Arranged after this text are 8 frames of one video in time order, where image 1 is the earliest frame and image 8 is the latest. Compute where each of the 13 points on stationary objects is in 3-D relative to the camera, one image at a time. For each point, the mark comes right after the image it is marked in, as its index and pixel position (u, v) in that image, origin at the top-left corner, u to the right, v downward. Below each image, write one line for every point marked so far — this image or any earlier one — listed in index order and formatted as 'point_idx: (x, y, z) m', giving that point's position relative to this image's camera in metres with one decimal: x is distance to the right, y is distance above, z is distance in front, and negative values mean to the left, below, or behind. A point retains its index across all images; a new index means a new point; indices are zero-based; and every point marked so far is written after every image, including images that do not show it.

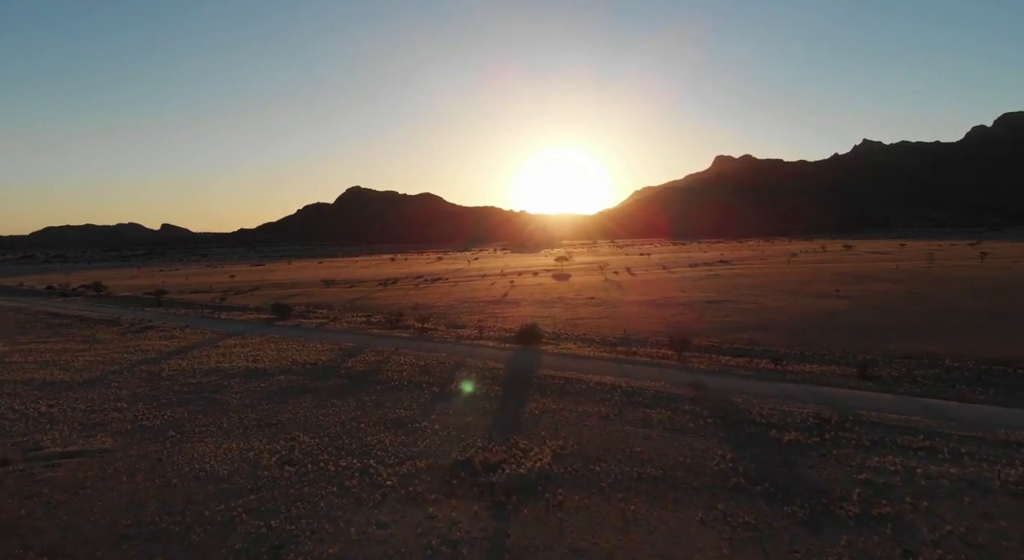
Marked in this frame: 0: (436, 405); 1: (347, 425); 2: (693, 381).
0: (-2.4, -3.9, +17.3) m
1: (-4.7, -4.1, +15.9) m
2: (+6.2, -3.5, +19.2) m
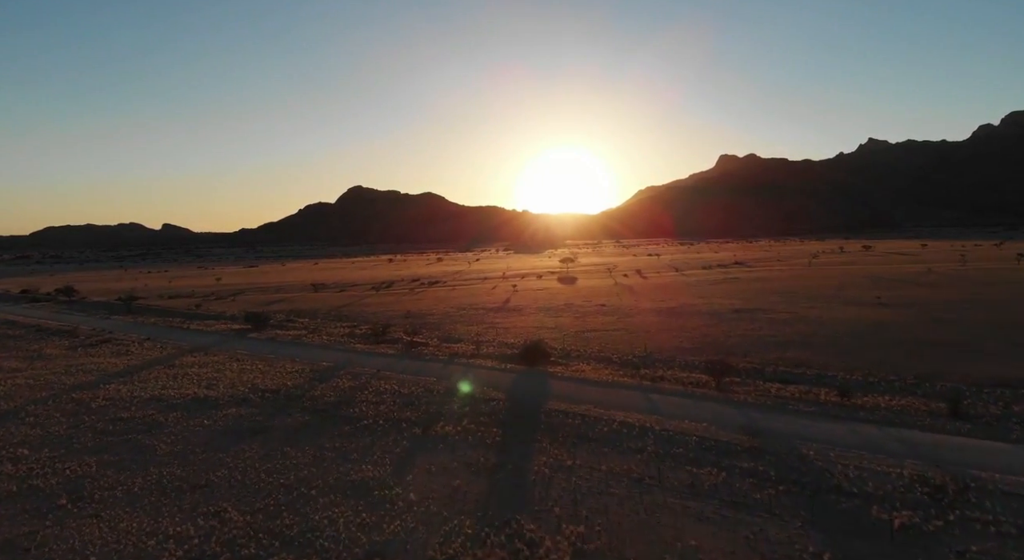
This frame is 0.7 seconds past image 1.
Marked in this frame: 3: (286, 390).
0: (-2.3, -4.3, +13.4) m
1: (-4.7, -4.5, +12.0) m
2: (+6.3, -3.9, +15.2) m
3: (-7.9, -3.9, +19.5) m
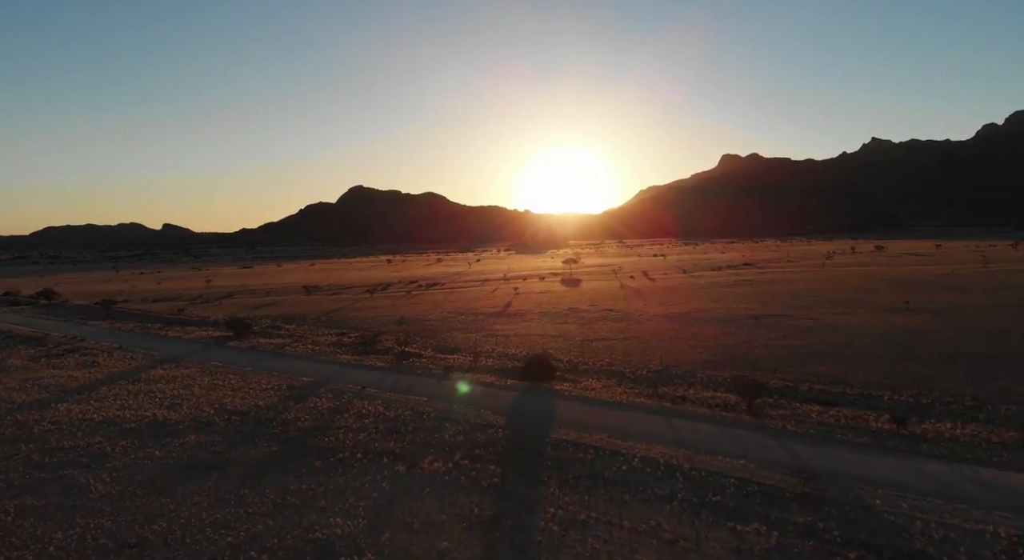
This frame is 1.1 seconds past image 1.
0: (-2.3, -4.5, +11.0) m
1: (-4.7, -4.7, +9.6) m
2: (+6.3, -4.1, +12.8) m
3: (-7.9, -4.1, +17.2) m
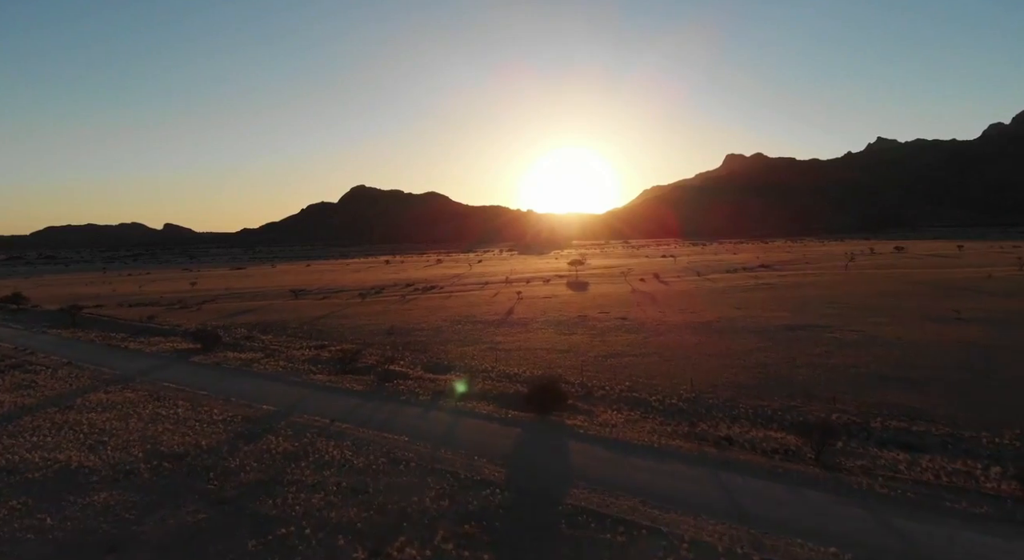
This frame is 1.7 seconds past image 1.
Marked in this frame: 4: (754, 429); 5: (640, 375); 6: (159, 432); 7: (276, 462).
0: (-2.3, -4.7, +7.5) m
1: (-4.6, -5.0, +6.2) m
2: (+6.3, -4.4, +9.3) m
3: (-7.9, -4.4, +13.8) m
4: (+6.3, -3.8, +14.5) m
5: (+4.5, -3.3, +19.7) m
6: (-9.9, -4.3, +15.7) m
7: (-5.6, -4.3, +13.2) m
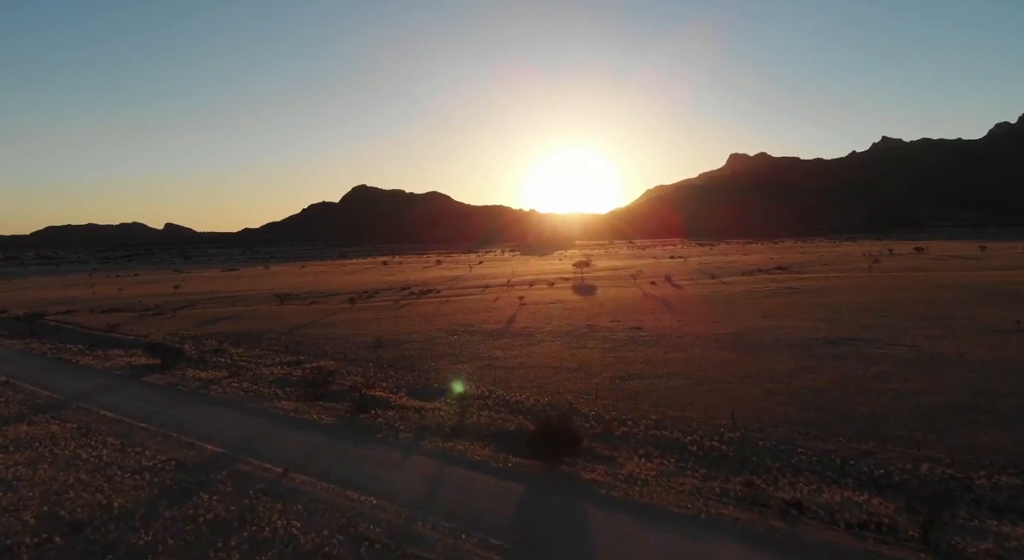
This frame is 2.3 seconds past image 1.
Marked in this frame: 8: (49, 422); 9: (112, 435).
0: (-2.3, -5.0, +4.3) m
1: (-4.7, -5.3, +2.9) m
2: (+6.3, -4.7, +6.0) m
3: (-7.9, -4.7, +10.5) m
4: (+6.3, -4.1, +11.2) m
5: (+4.6, -3.6, +16.4) m
6: (-9.9, -4.6, +12.5) m
7: (-5.6, -4.6, +10.0) m
8: (-14.0, -4.3, +16.9) m
9: (-11.1, -4.3, +15.6) m
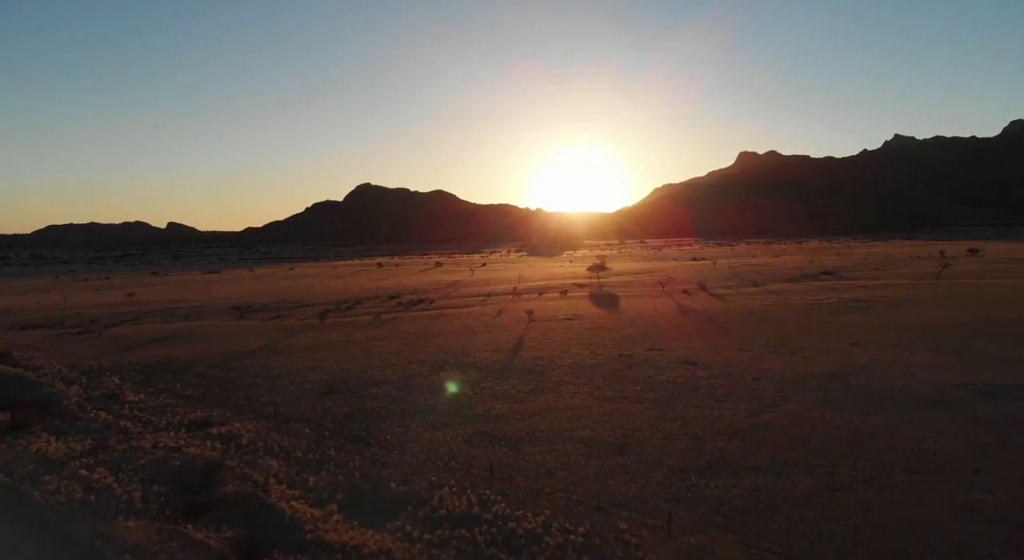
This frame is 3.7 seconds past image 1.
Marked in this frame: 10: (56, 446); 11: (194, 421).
0: (-2.3, -5.7, -3.1) m
1: (-4.7, -6.0, -4.4) m
2: (+6.3, -5.3, -1.5) m
3: (-7.8, -5.3, +3.2) m
4: (+6.4, -4.8, +3.8) m
5: (+4.7, -4.3, +9.0) m
6: (-9.8, -5.2, +5.2) m
7: (-5.5, -5.2, +2.6) m
8: (-13.8, -4.9, +9.7) m
9: (-10.9, -4.9, +8.3) m
10: (-11.9, -4.3, +14.7) m
11: (-9.1, -4.0, +16.1) m
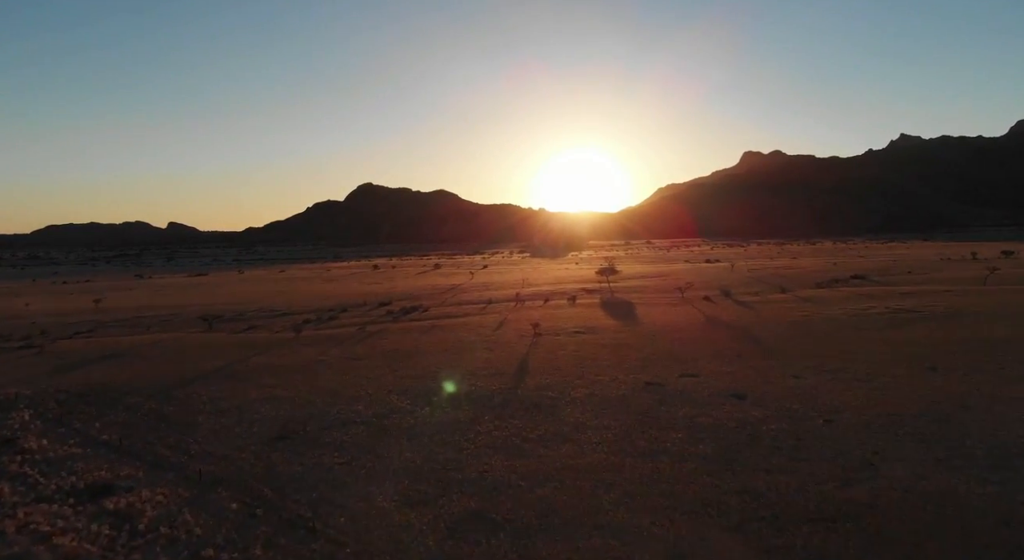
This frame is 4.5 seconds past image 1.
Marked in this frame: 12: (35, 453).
0: (-2.3, -6.1, -7.1) m
1: (-4.7, -6.3, -8.4) m
2: (+6.3, -5.7, -5.5) m
3: (-7.8, -5.7, -0.8) m
4: (+6.4, -5.2, -0.3) m
5: (+4.8, -4.7, +5.0) m
6: (-9.8, -5.6, +1.3) m
7: (-5.5, -5.6, -1.3) m
8: (-13.8, -5.3, +5.8) m
9: (-10.9, -5.3, +4.4) m
10: (-11.8, -4.7, +10.7) m
11: (-9.0, -4.4, +12.2) m
12: (-12.0, -4.3, +14.2) m
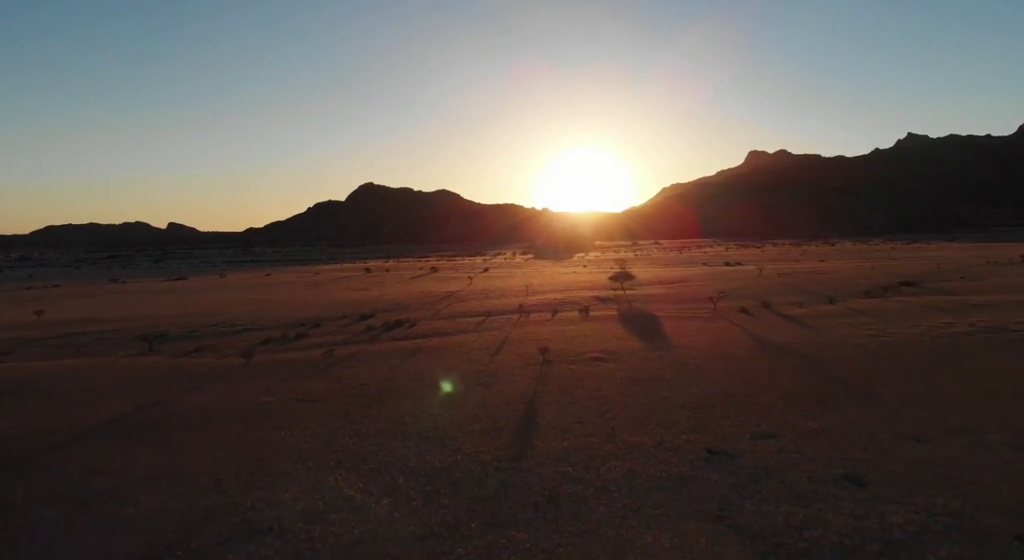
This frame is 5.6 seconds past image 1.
0: (-2.4, -6.6, -12.5) m
1: (-4.8, -6.8, -13.8) m
2: (+6.3, -6.2, -11.0) m
3: (-7.8, -6.2, -6.2) m
4: (+6.4, -5.7, -5.8) m
5: (+4.7, -5.2, -0.5) m
6: (-9.8, -6.1, -4.1) m
7: (-5.6, -6.1, -6.8) m
8: (-13.8, -5.8, +0.4) m
9: (-10.9, -5.8, -1.0) m
10: (-11.8, -5.2, +5.3) m
11: (-9.0, -4.9, +6.8) m
12: (-11.9, -4.8, +8.8) m
